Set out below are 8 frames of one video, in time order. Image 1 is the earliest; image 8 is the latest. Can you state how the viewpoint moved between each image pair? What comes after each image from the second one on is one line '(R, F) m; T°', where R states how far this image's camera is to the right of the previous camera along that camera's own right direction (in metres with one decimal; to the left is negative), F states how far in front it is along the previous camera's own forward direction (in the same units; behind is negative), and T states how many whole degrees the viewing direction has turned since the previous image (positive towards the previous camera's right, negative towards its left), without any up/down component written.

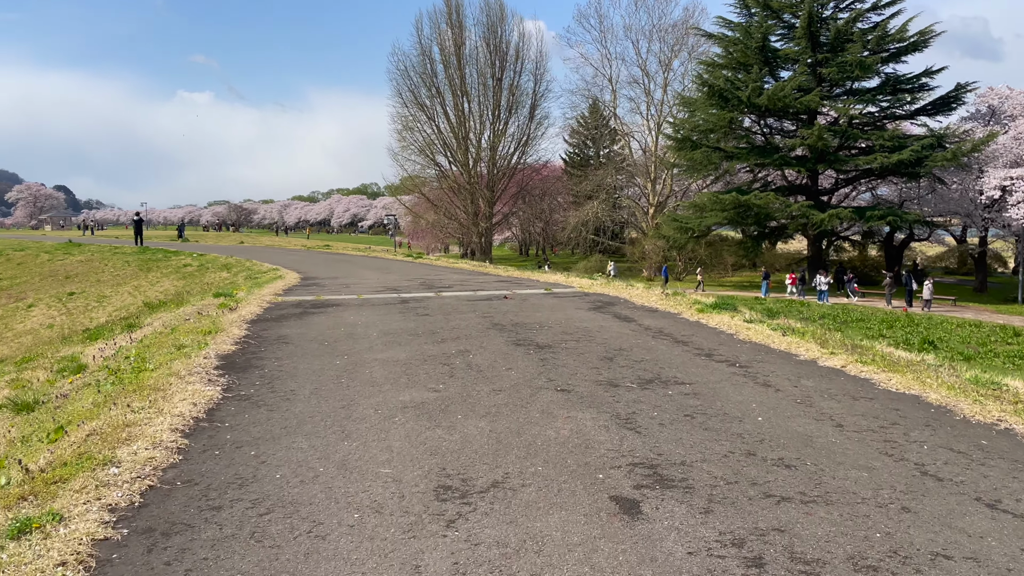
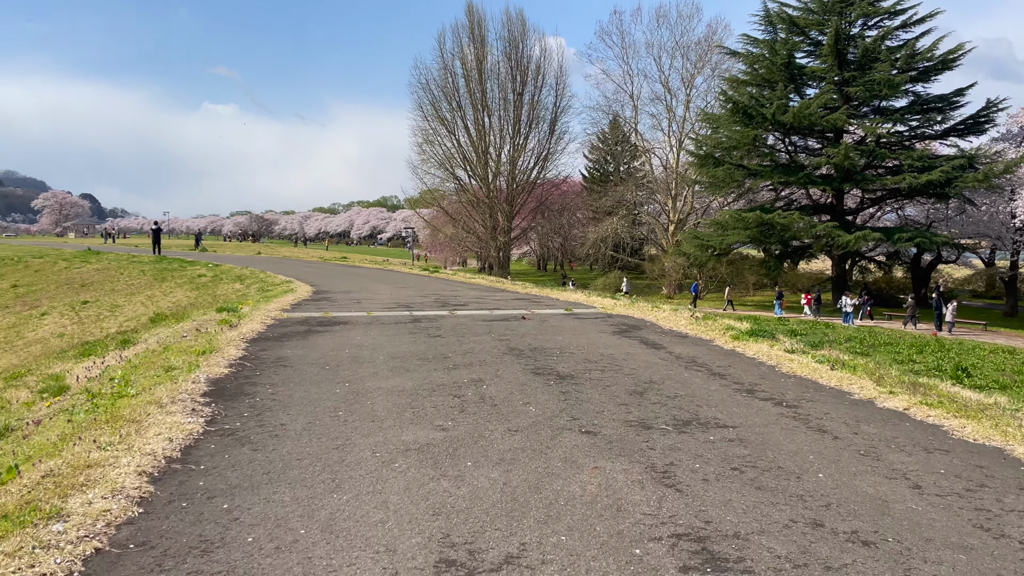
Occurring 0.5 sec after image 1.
(0.0, +0.6) m; -1°
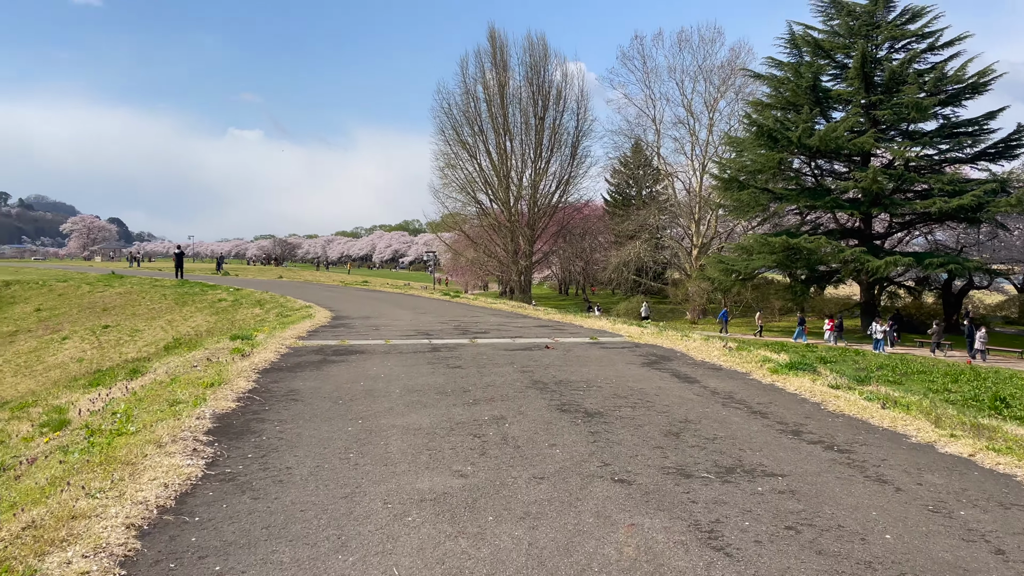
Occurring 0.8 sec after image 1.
(0.0, +0.4) m; -2°
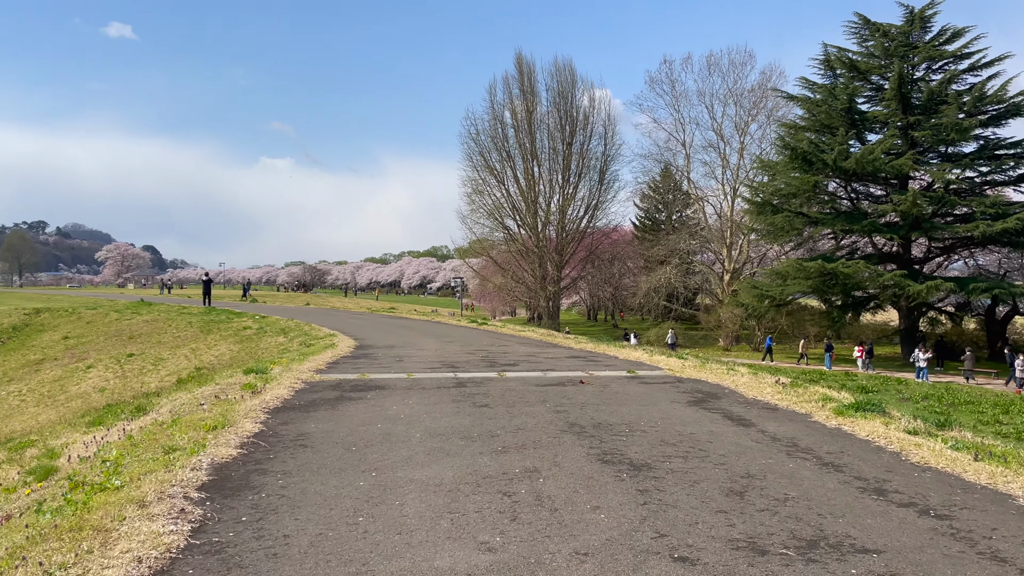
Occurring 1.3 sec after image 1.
(0.0, +0.7) m; -2°
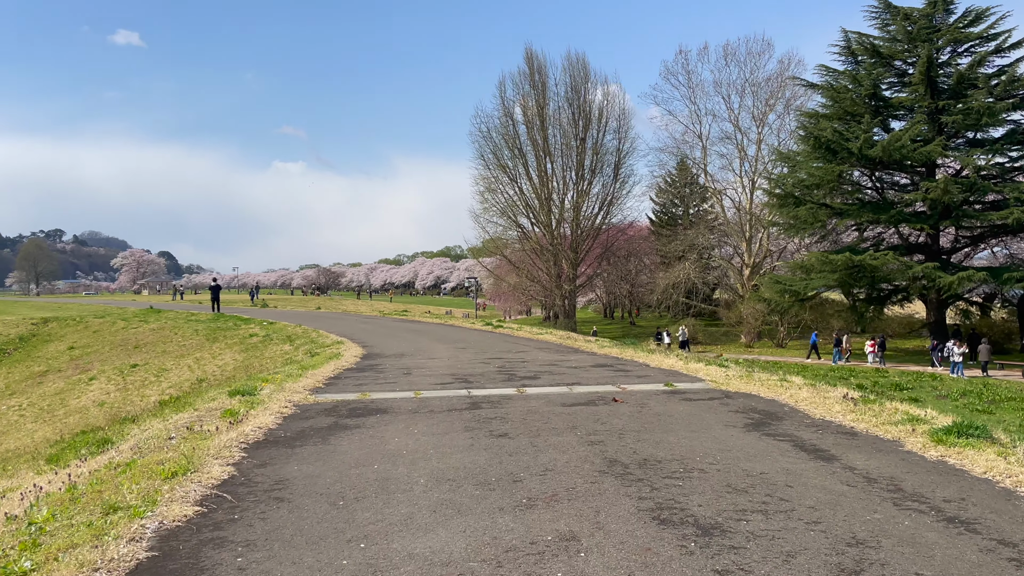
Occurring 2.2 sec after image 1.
(-0.1, +1.2) m; -1°
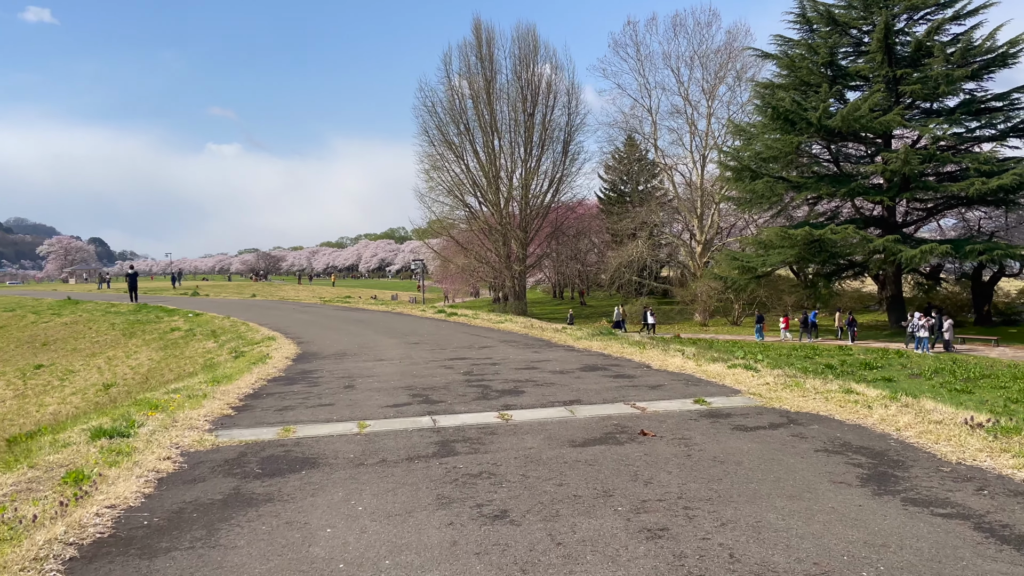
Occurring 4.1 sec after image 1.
(-0.3, +2.3) m; +4°
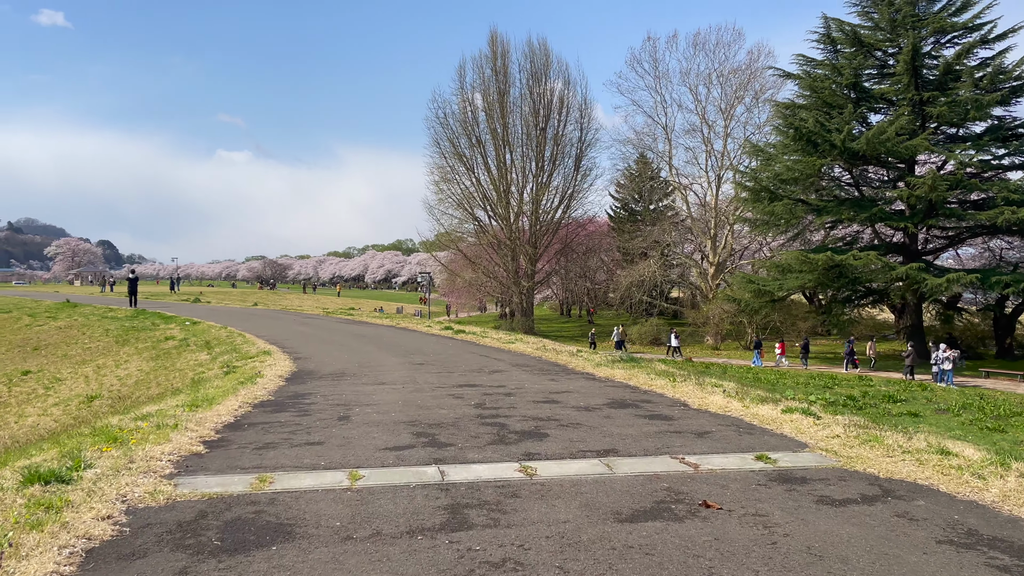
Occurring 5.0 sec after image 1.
(-0.2, +1.1) m; 0°
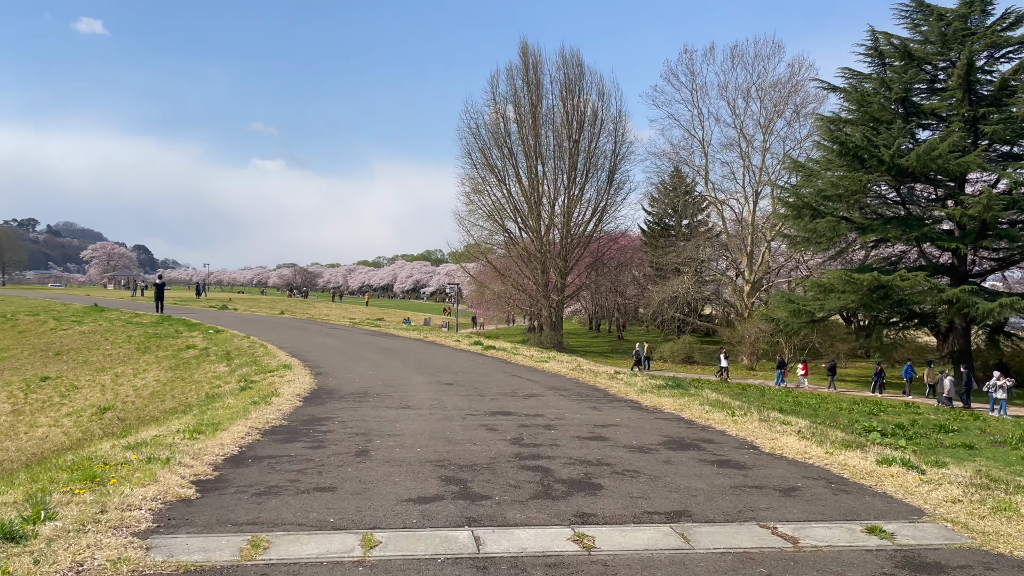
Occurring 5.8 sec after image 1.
(-0.2, +1.0) m; -2°
